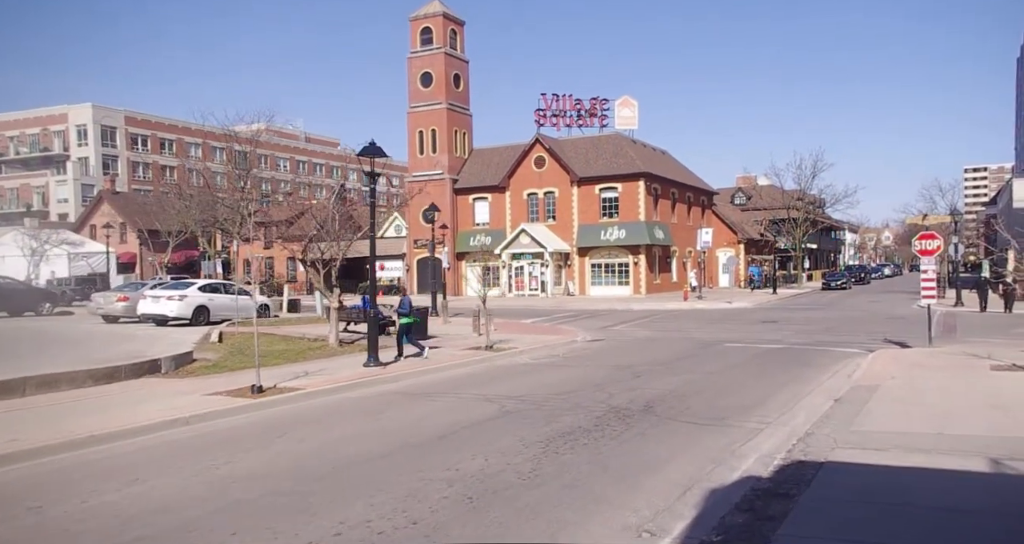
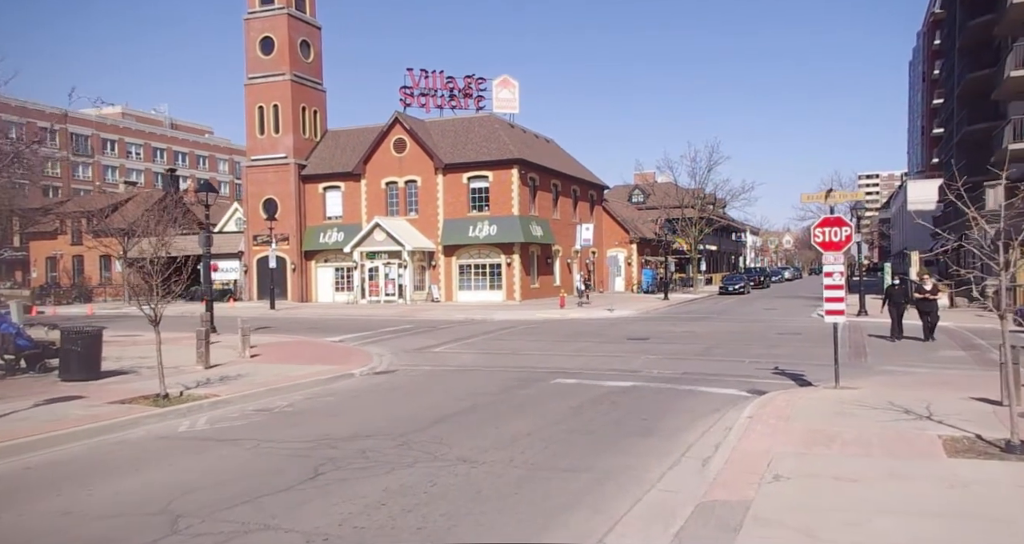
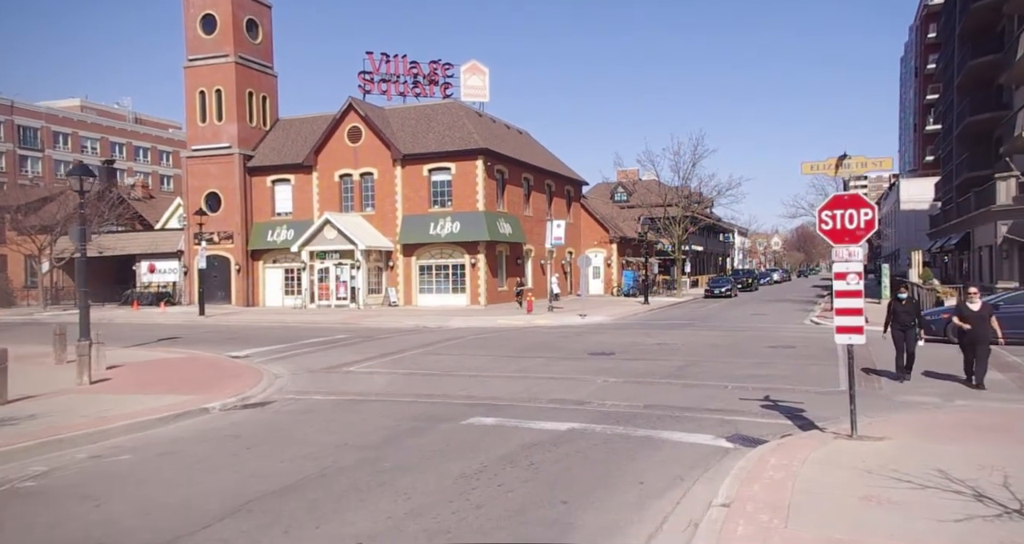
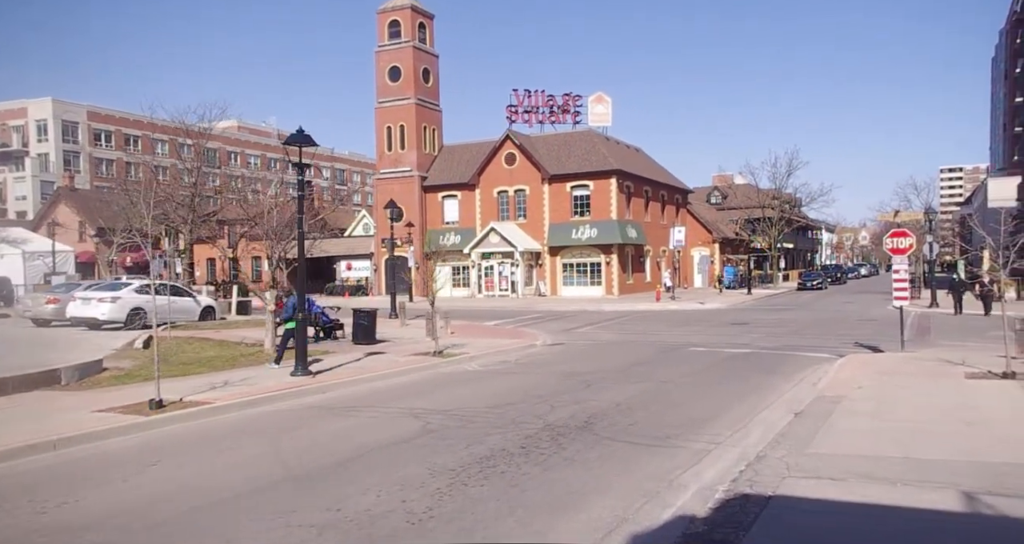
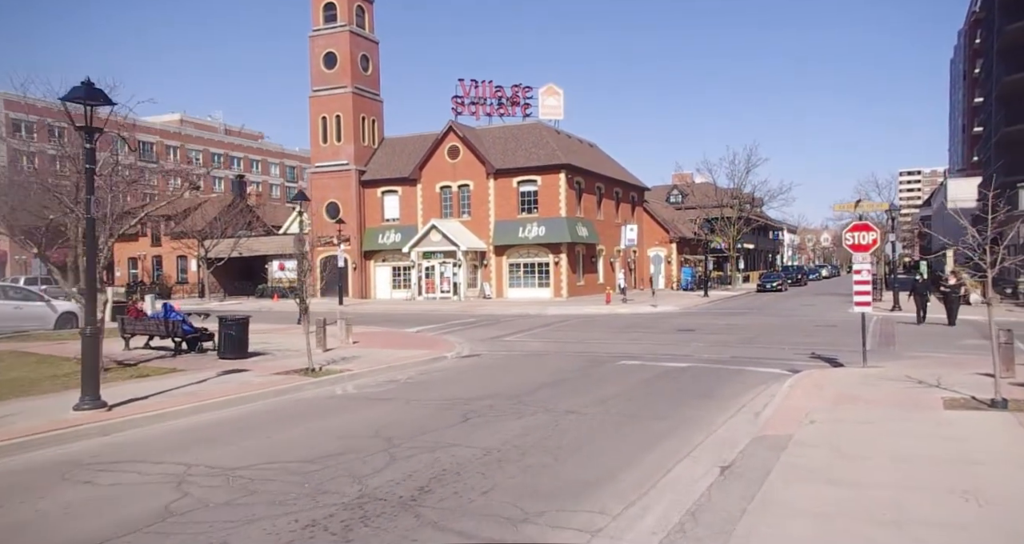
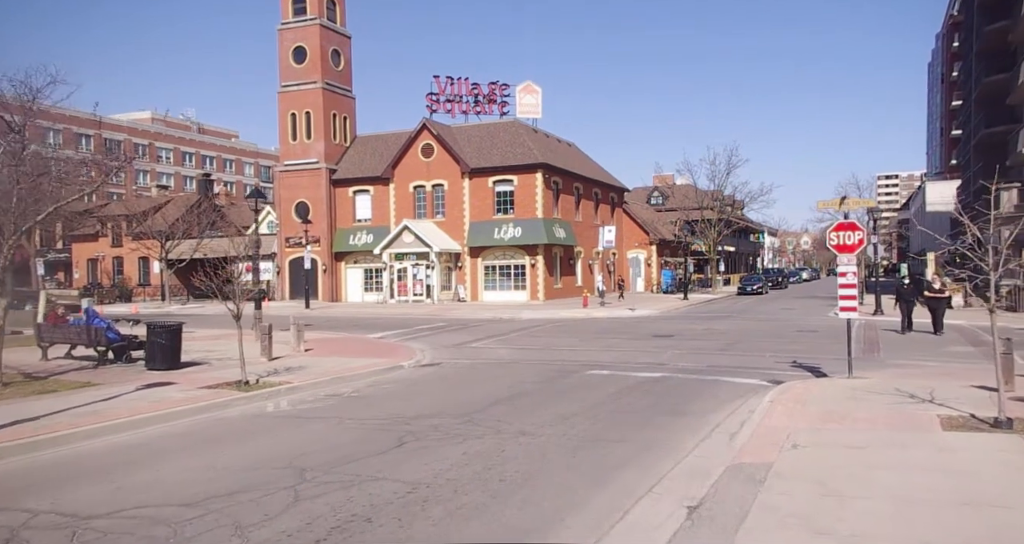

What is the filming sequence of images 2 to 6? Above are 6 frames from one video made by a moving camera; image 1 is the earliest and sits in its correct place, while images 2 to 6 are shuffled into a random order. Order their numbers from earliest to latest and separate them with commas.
4, 5, 6, 2, 3
